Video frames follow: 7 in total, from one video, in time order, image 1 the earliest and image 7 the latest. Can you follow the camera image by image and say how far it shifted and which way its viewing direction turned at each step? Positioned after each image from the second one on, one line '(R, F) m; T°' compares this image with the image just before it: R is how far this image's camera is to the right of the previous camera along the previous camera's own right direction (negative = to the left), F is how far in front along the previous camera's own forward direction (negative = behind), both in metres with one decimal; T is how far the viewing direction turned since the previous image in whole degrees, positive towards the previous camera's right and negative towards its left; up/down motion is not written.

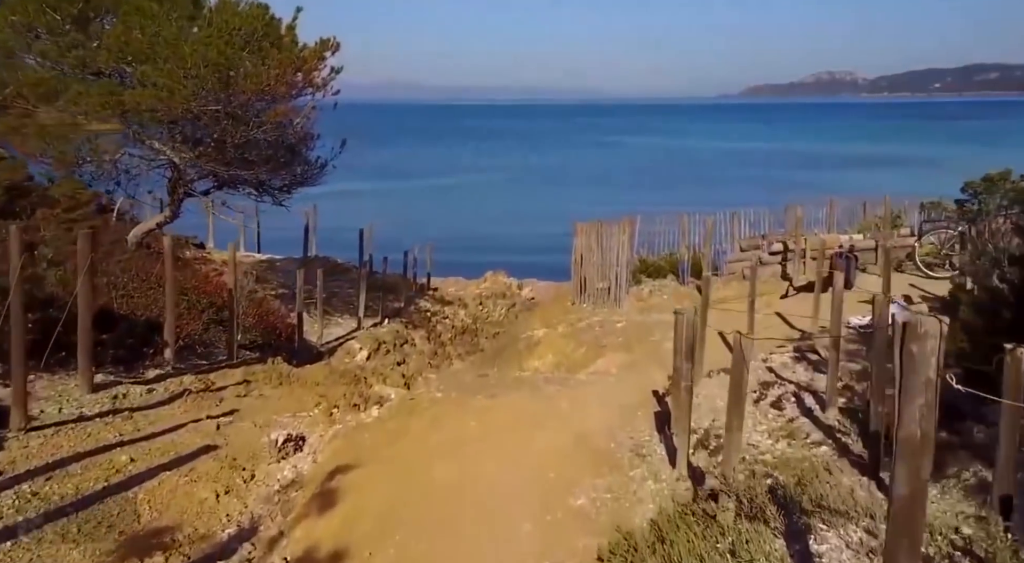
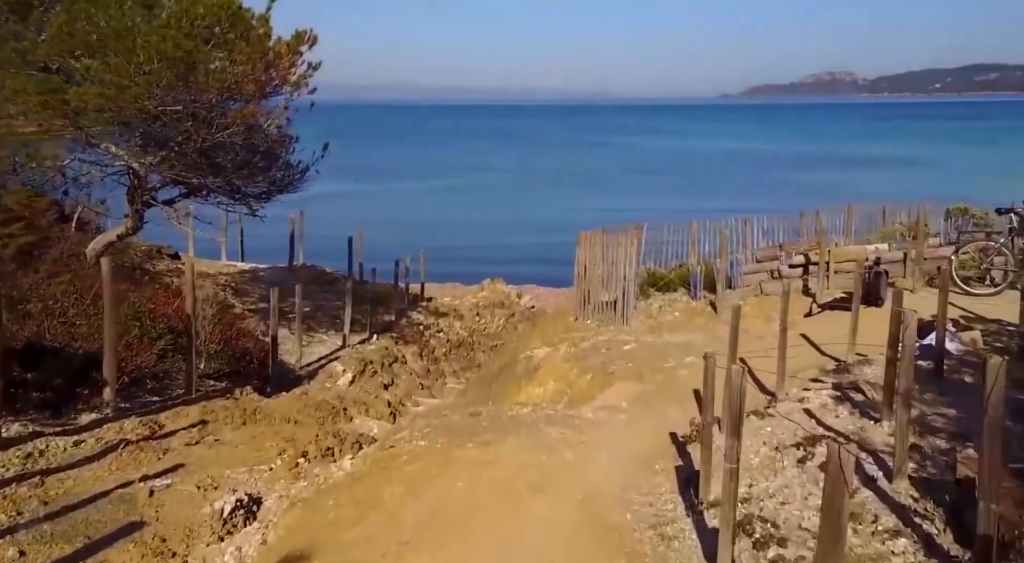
(0.0, +1.4) m; 0°
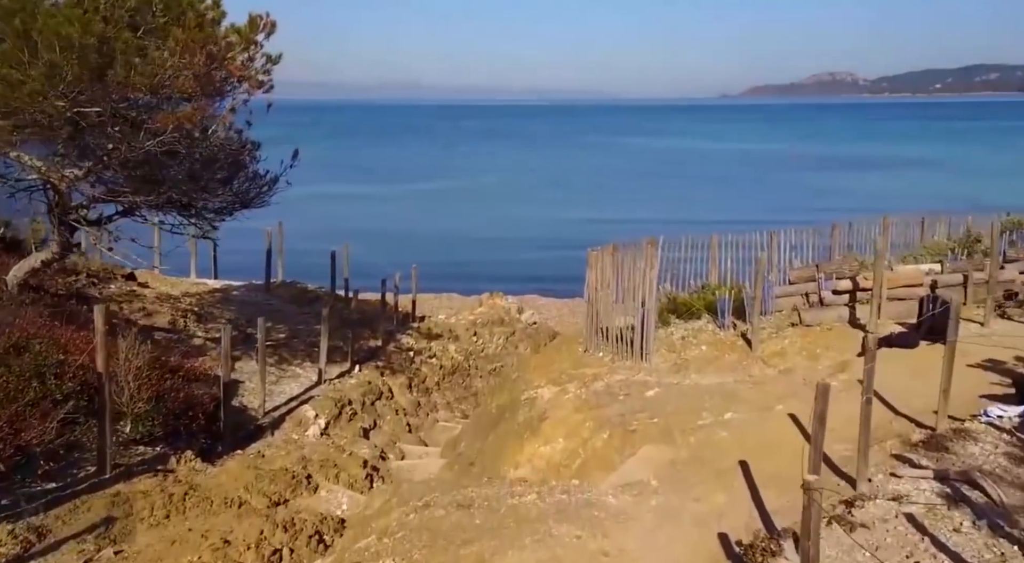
(0.0, +2.2) m; 0°
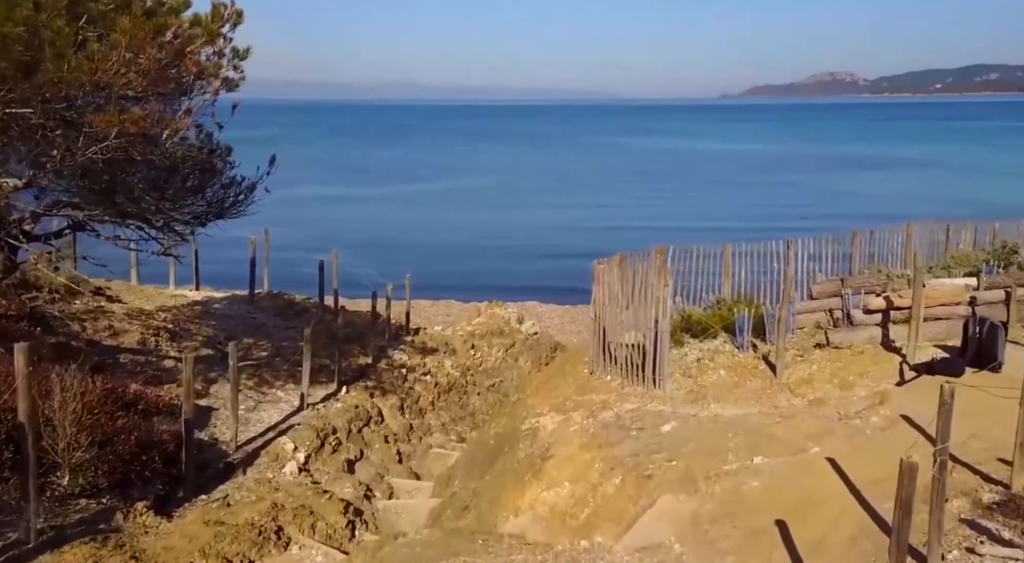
(0.0, +1.2) m; 0°
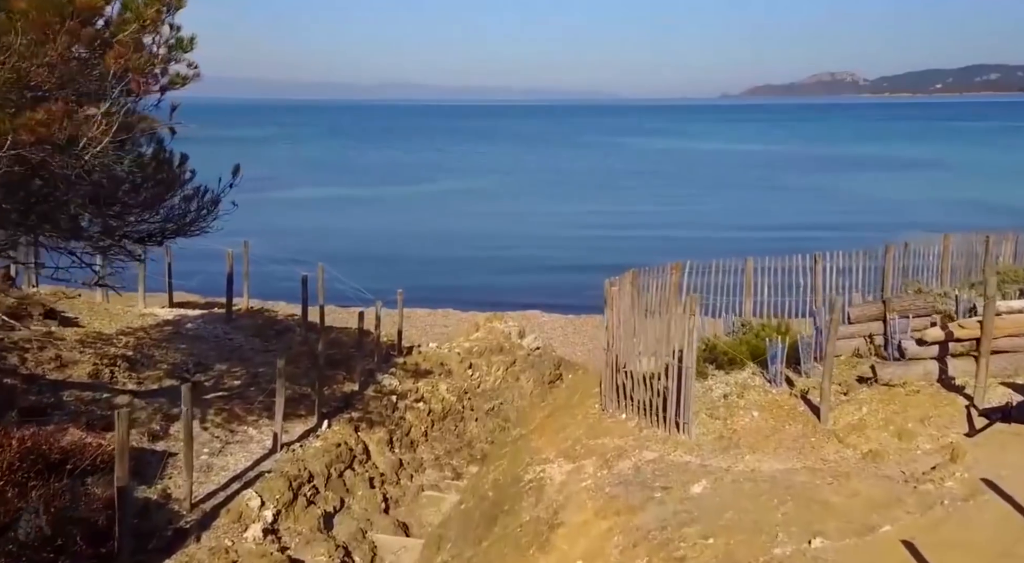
(0.0, +1.6) m; 0°
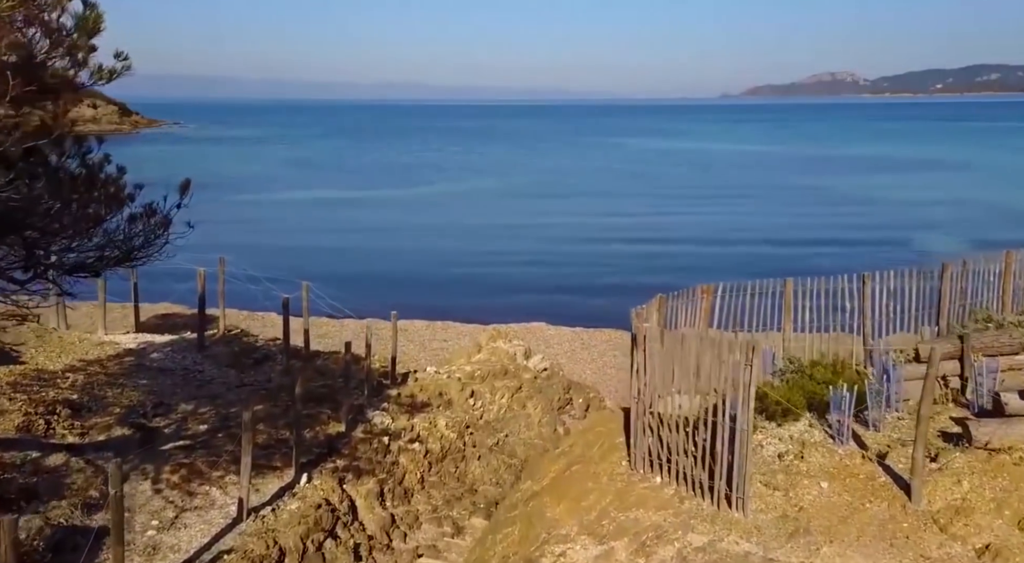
(-0.1, +2.0) m; 0°
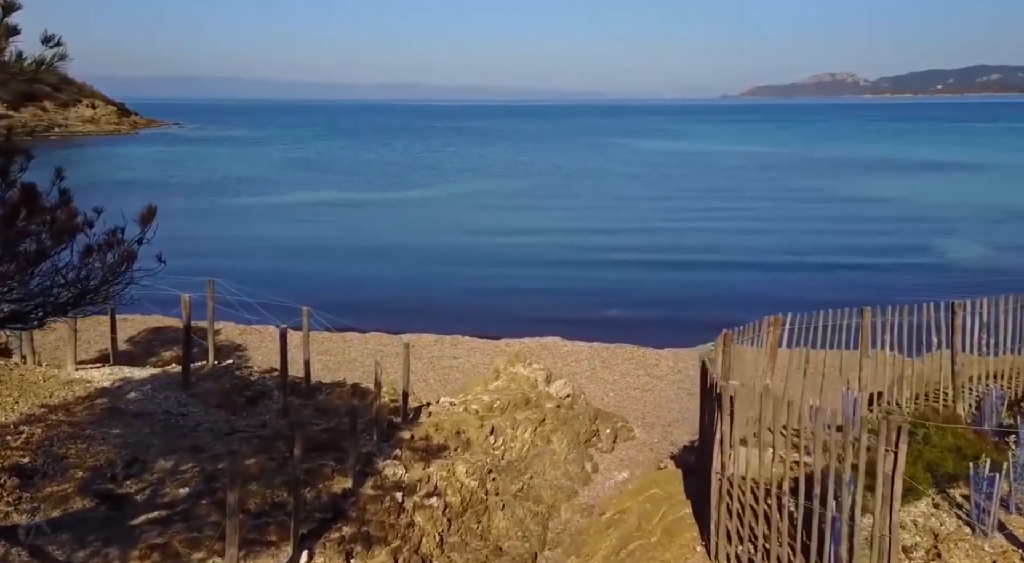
(-0.4, +2.0) m; 0°
